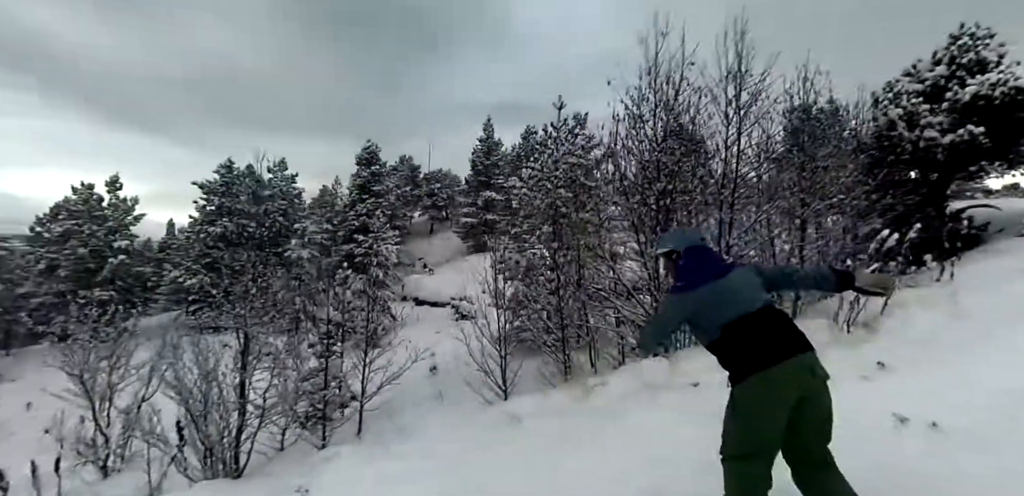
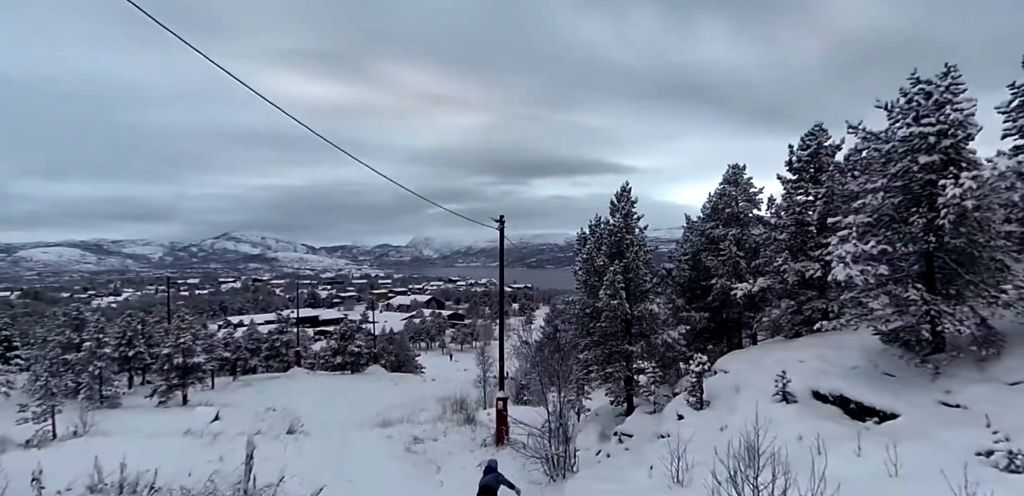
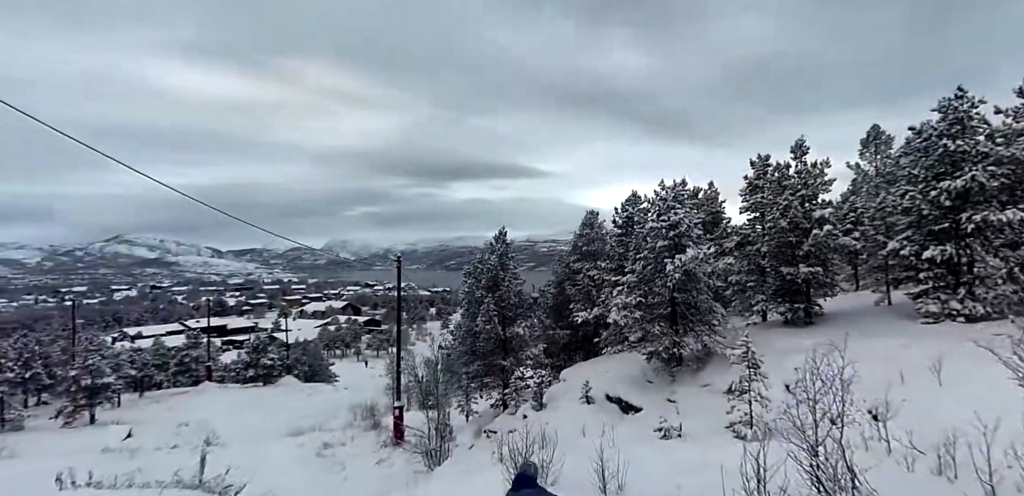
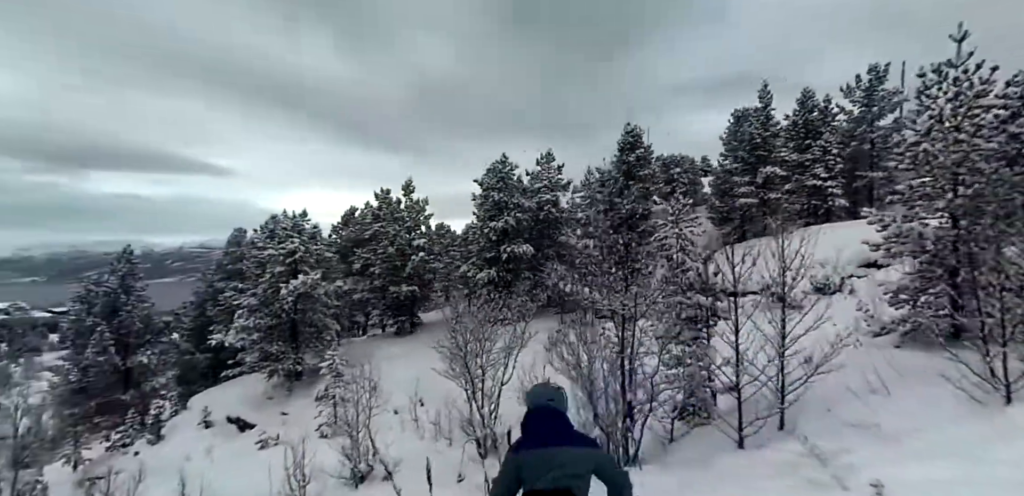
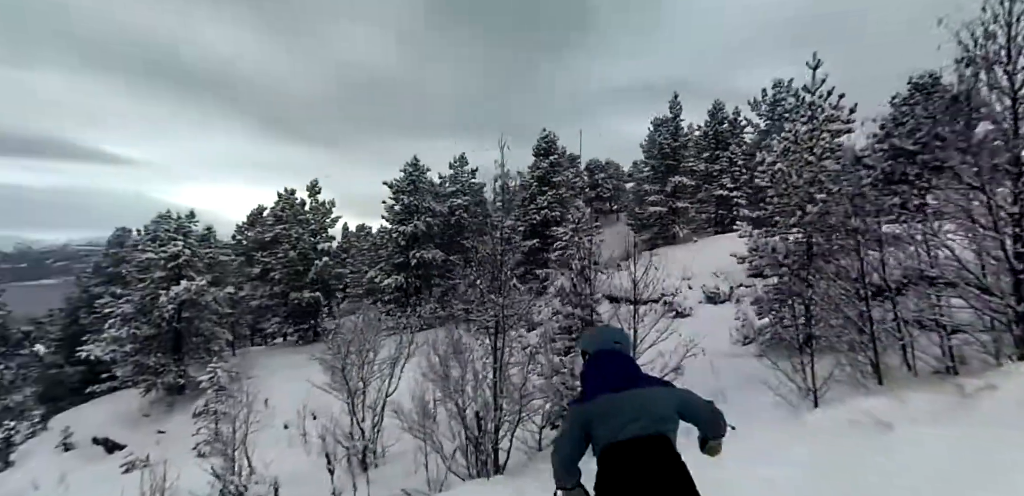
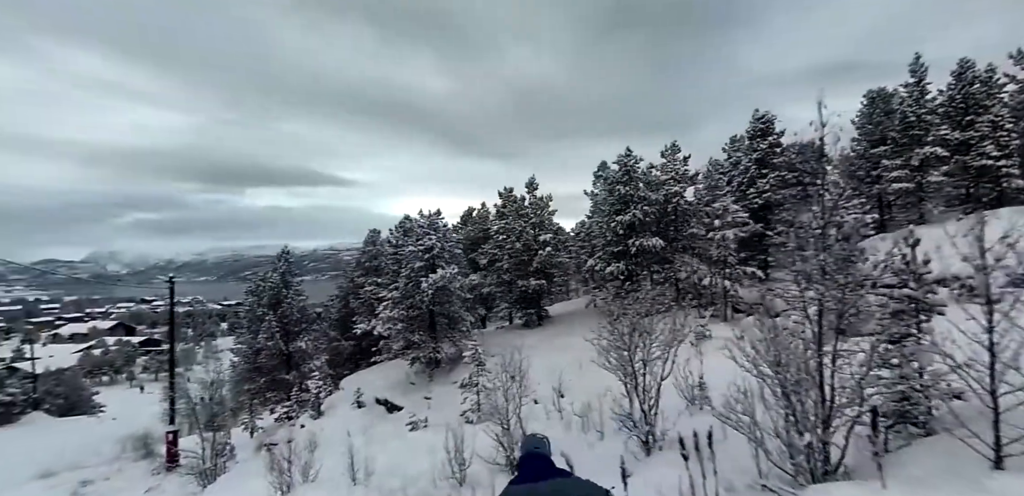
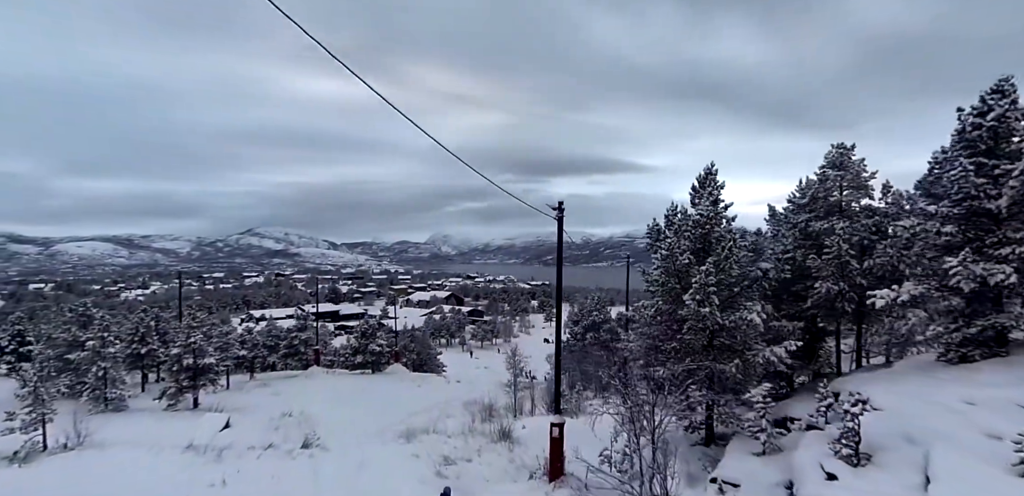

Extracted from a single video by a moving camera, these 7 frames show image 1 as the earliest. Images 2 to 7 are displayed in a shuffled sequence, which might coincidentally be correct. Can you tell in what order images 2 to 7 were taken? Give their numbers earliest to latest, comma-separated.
5, 4, 6, 3, 2, 7
